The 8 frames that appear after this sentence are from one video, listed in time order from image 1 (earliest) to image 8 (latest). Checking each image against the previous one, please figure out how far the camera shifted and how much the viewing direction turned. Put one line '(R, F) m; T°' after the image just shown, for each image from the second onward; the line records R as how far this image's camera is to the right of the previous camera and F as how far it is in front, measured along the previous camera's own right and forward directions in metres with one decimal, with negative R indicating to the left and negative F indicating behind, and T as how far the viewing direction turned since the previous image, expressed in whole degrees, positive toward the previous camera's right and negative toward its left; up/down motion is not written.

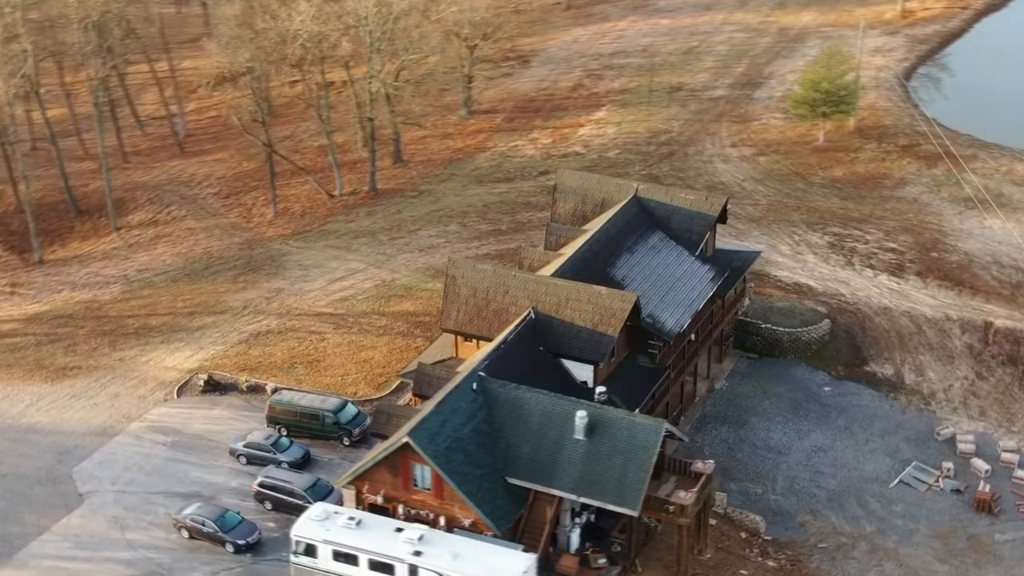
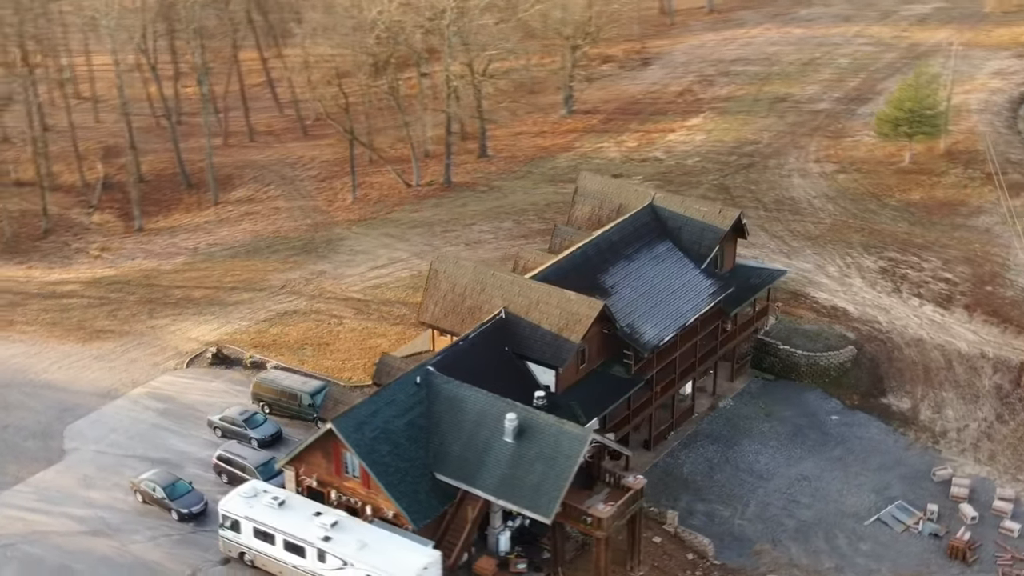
(+6.8, +0.6) m; -9°
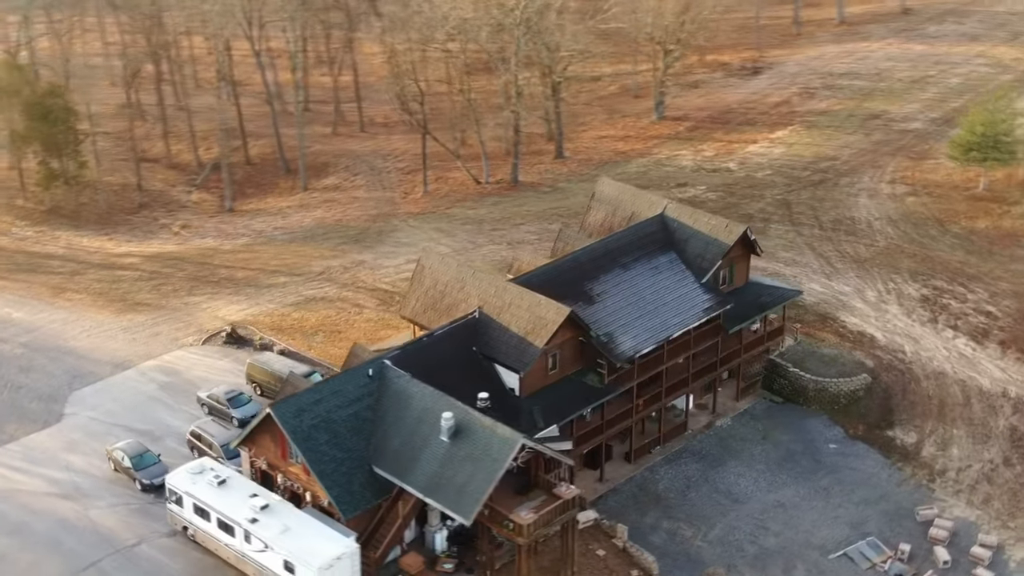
(+6.1, +0.6) m; -8°
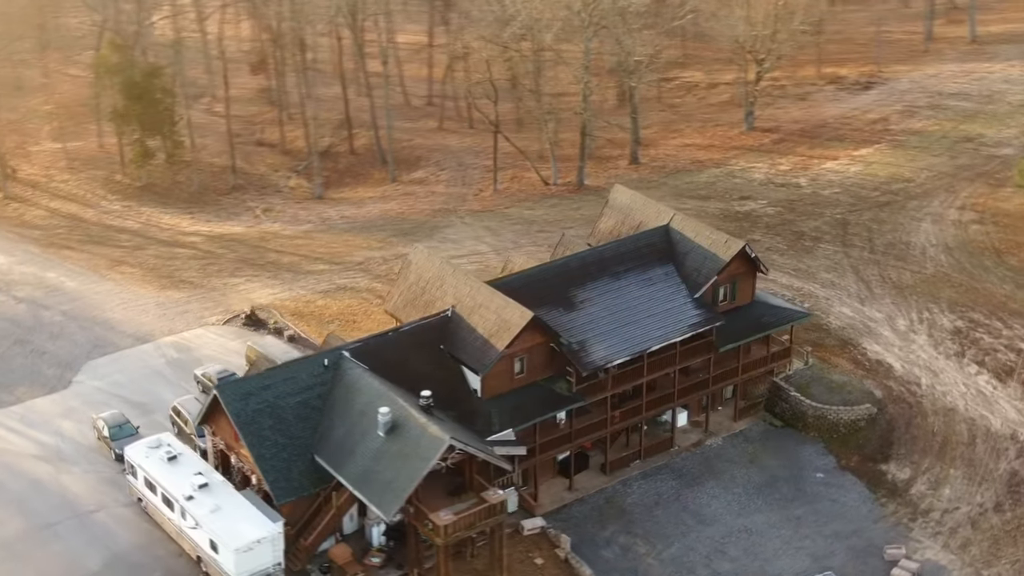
(+6.1, +0.6) m; -8°
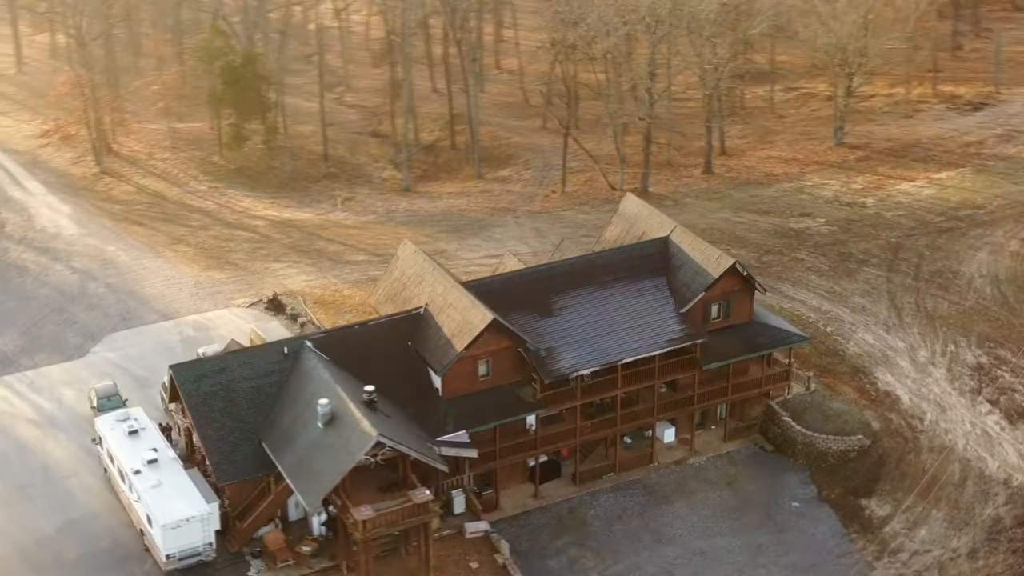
(+6.0, +0.6) m; -8°
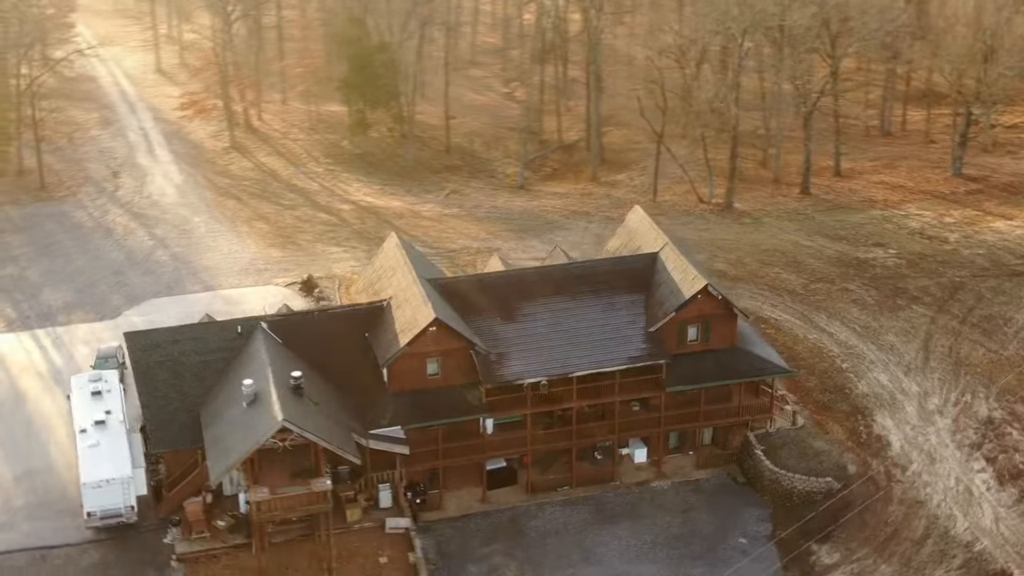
(+8.2, +1.1) m; -11°
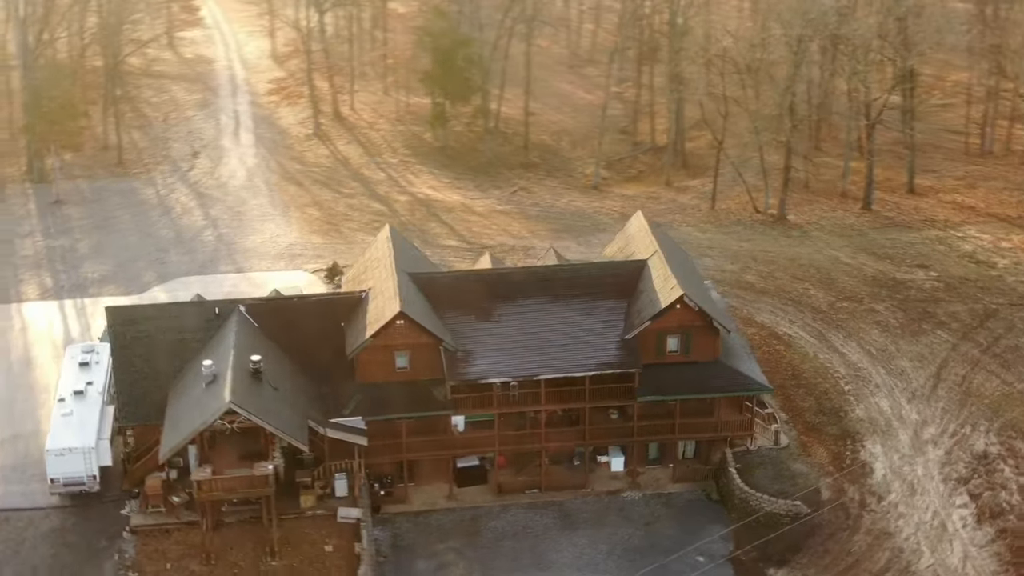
(+5.2, +0.5) m; -7°
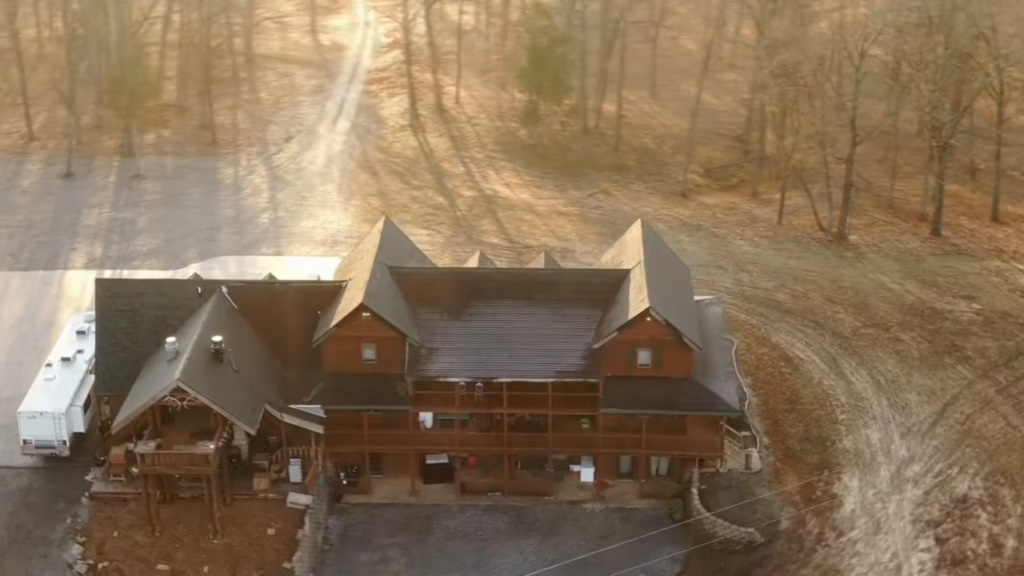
(+6.0, +0.7) m; -8°
